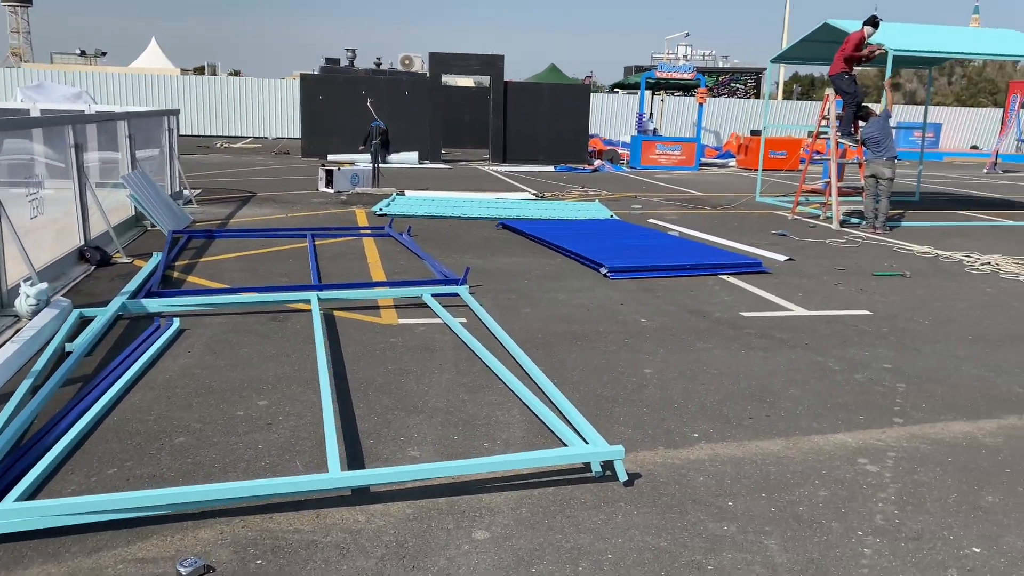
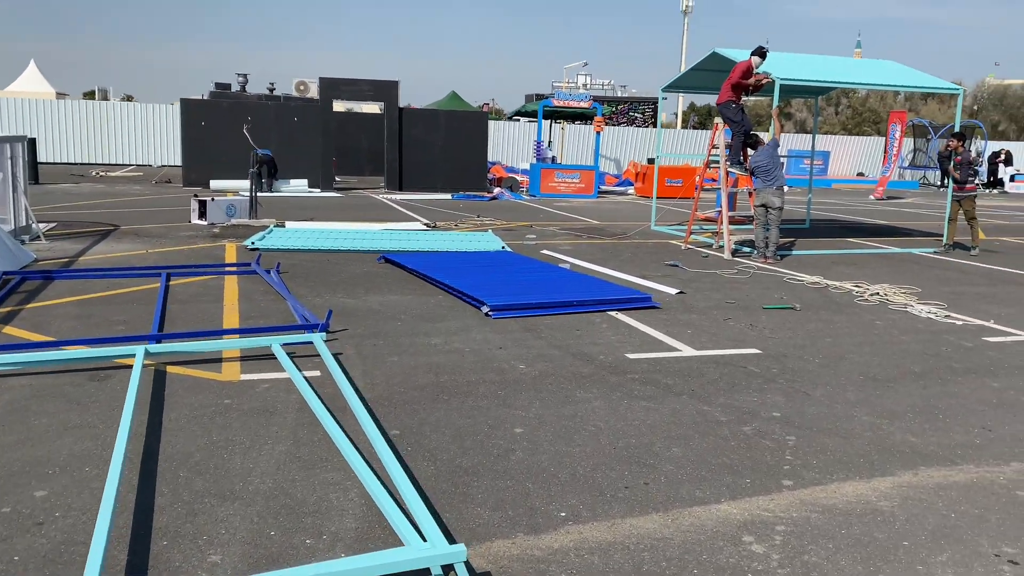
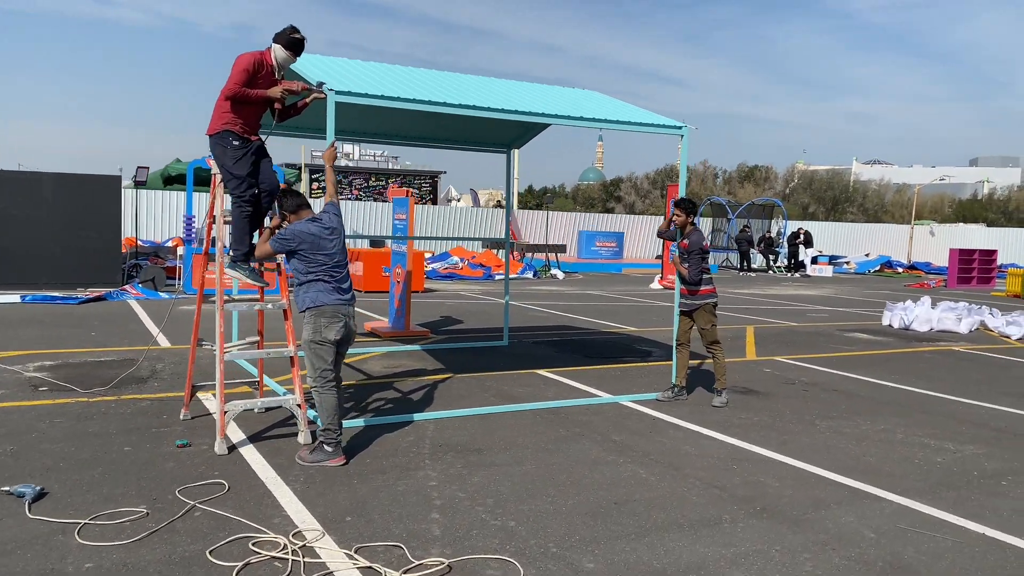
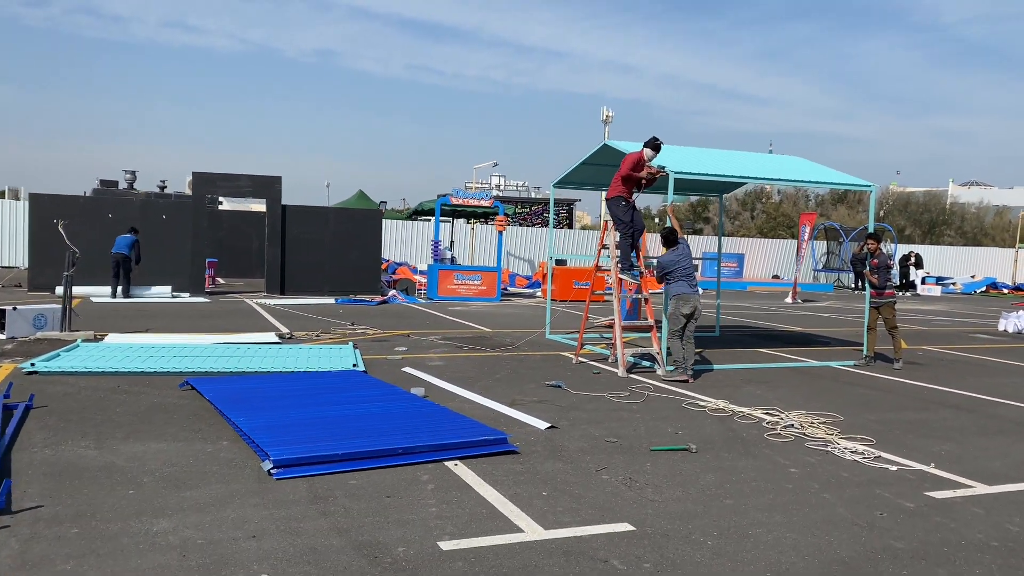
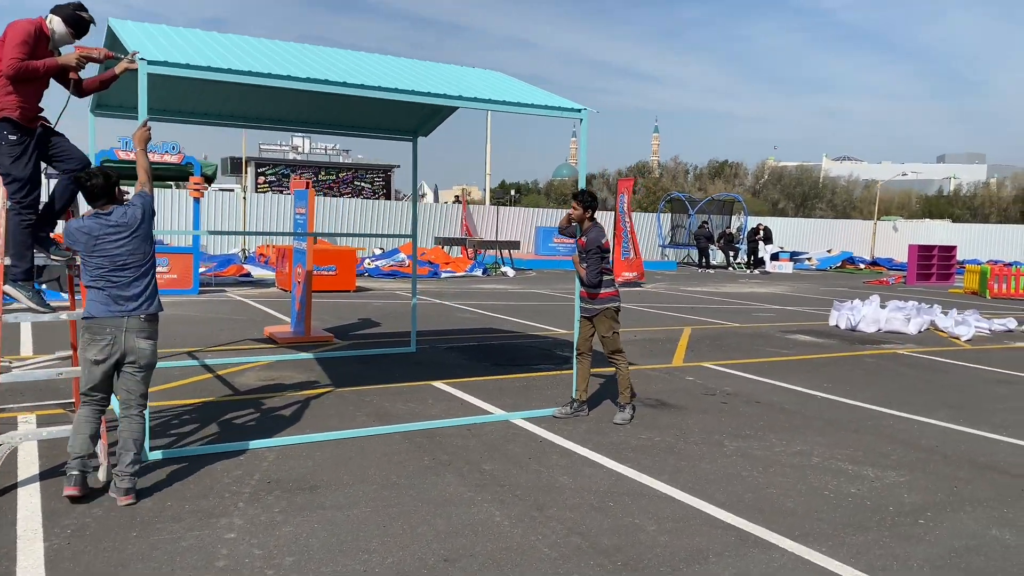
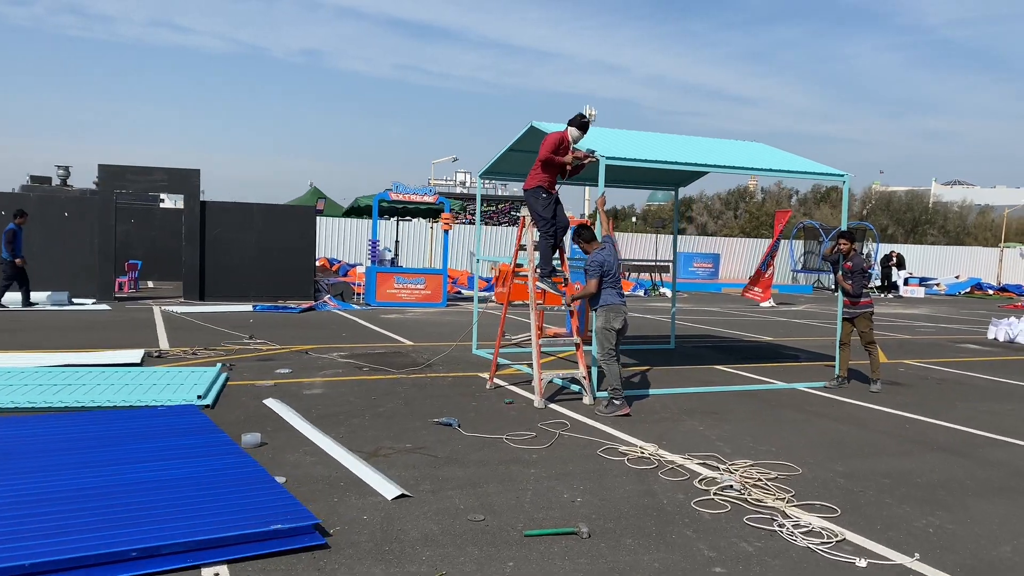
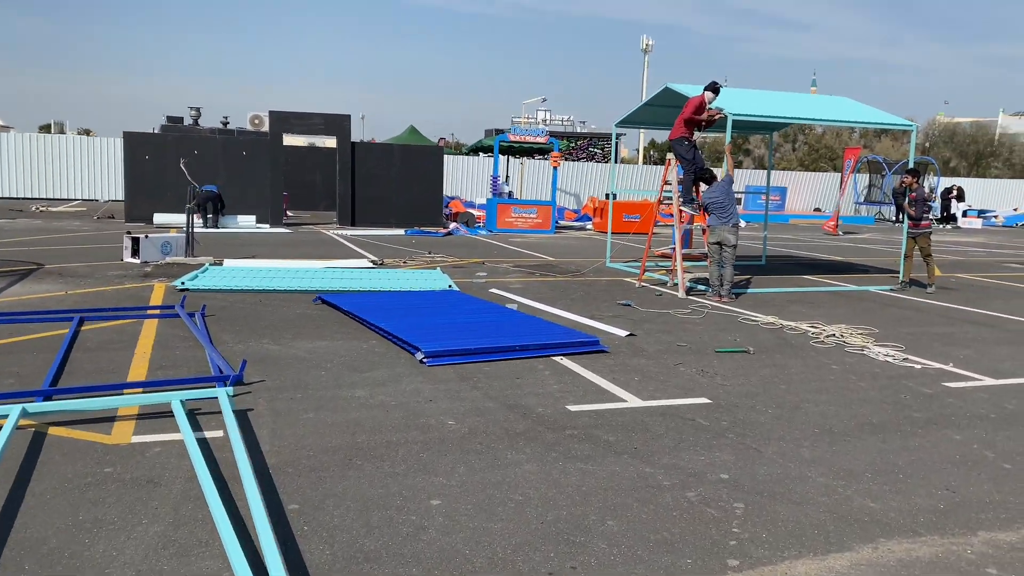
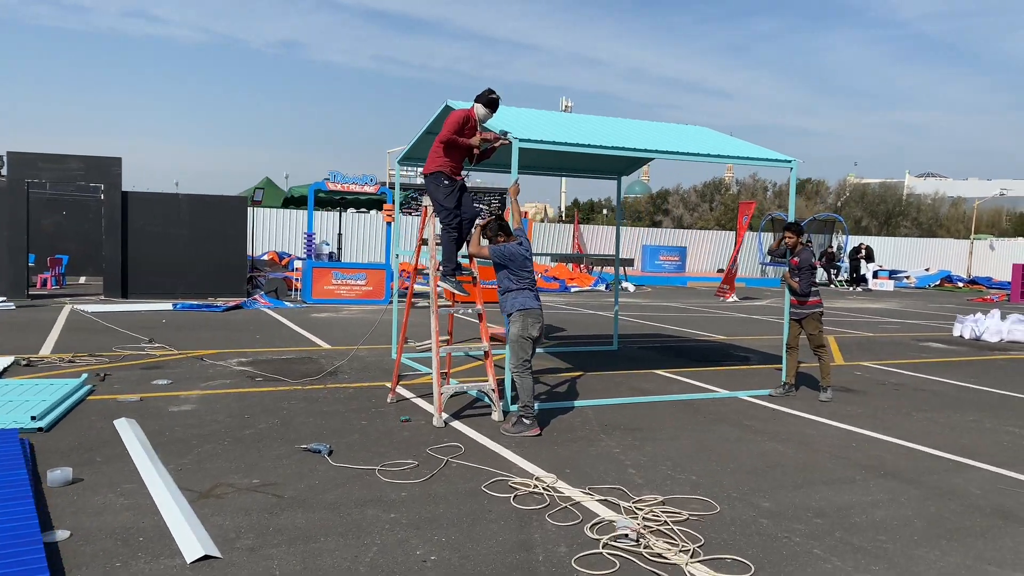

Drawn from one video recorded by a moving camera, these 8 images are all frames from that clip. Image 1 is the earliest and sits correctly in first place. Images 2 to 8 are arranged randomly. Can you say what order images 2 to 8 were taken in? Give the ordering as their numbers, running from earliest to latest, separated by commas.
2, 7, 4, 6, 8, 3, 5
